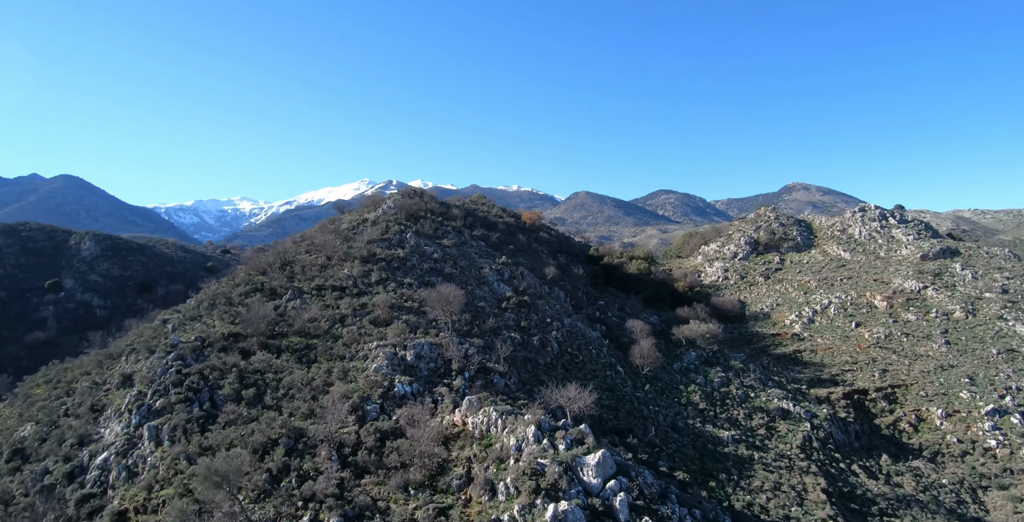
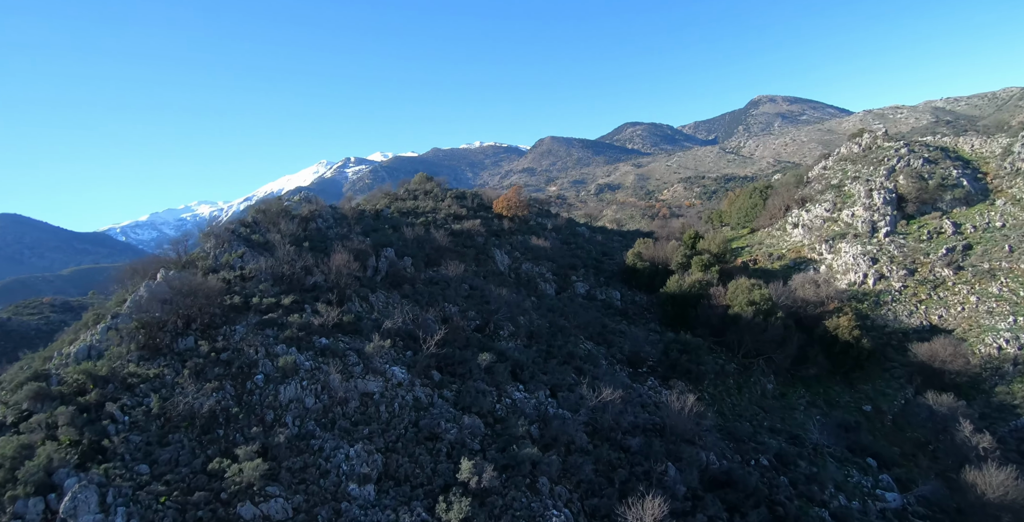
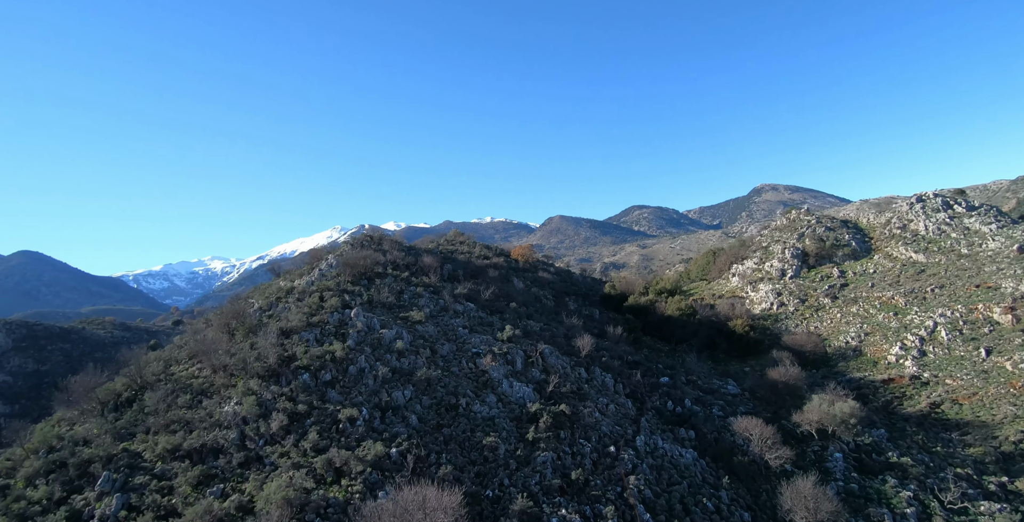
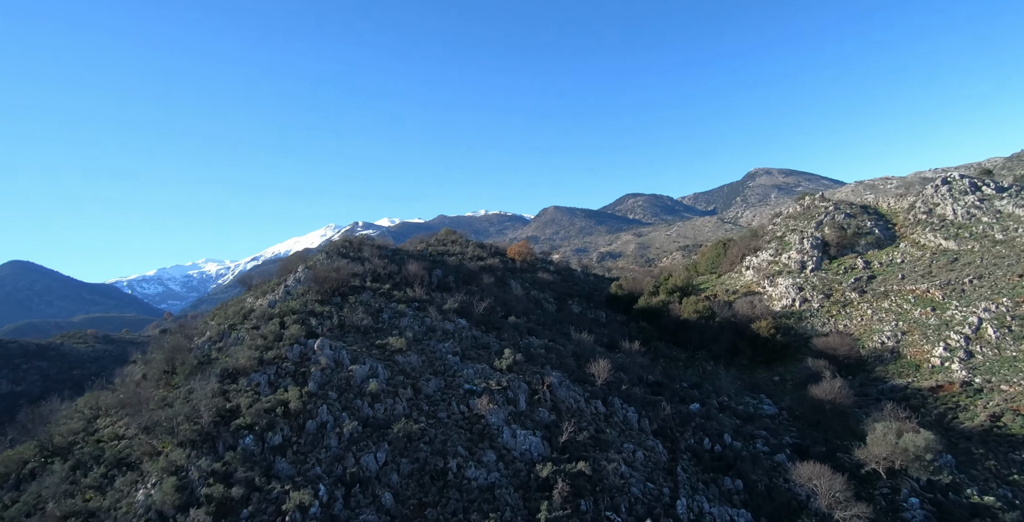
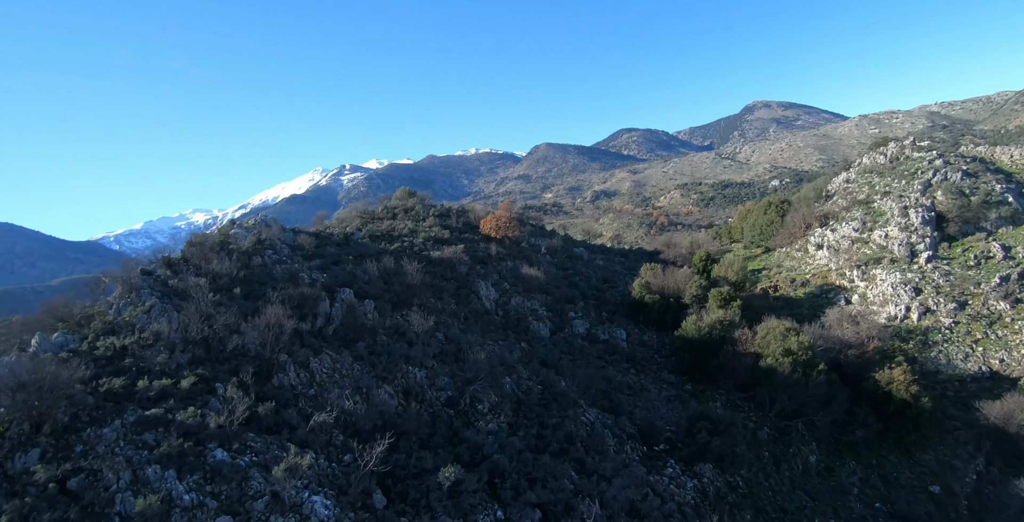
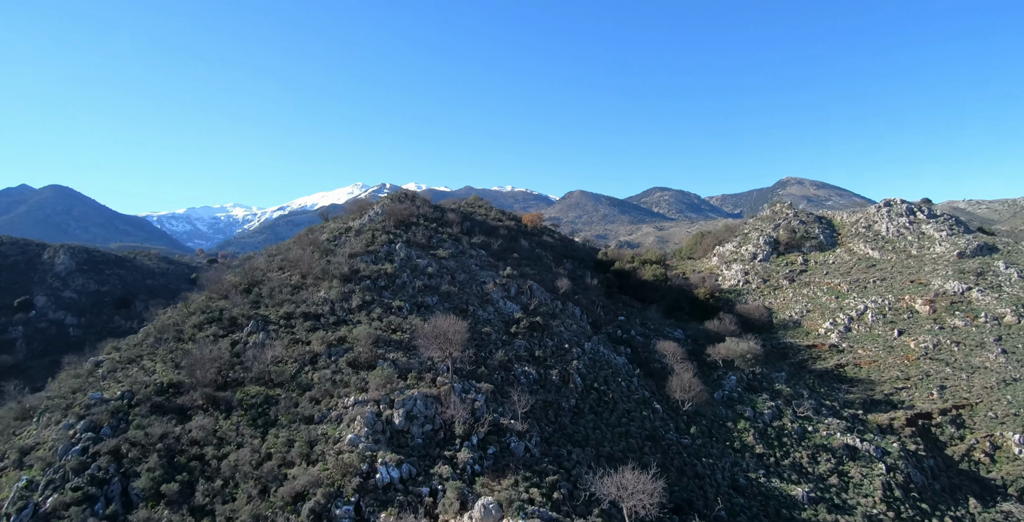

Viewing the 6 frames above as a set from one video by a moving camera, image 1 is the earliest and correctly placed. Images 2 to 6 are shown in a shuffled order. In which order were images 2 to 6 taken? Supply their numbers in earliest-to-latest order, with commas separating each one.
6, 3, 4, 2, 5
